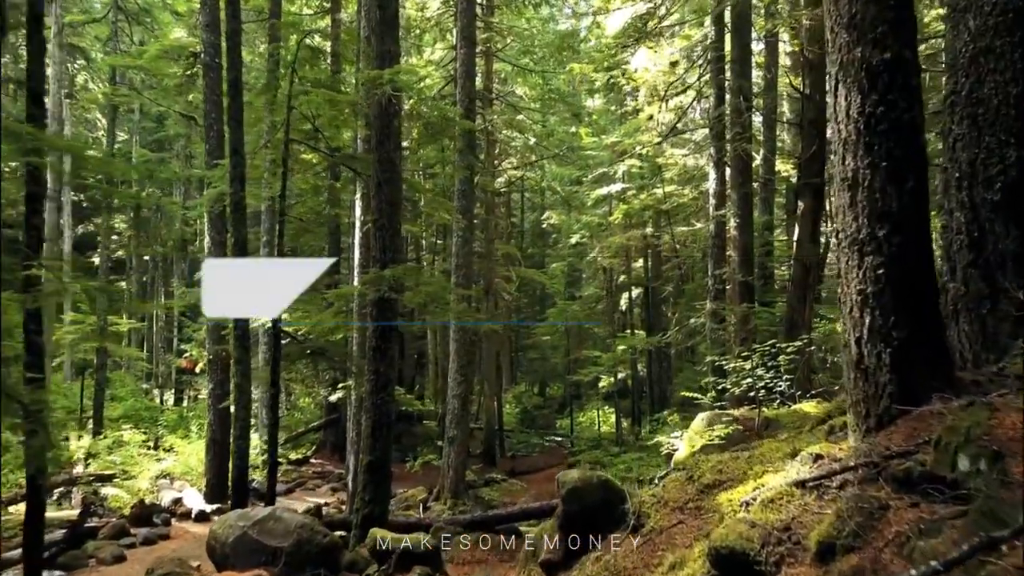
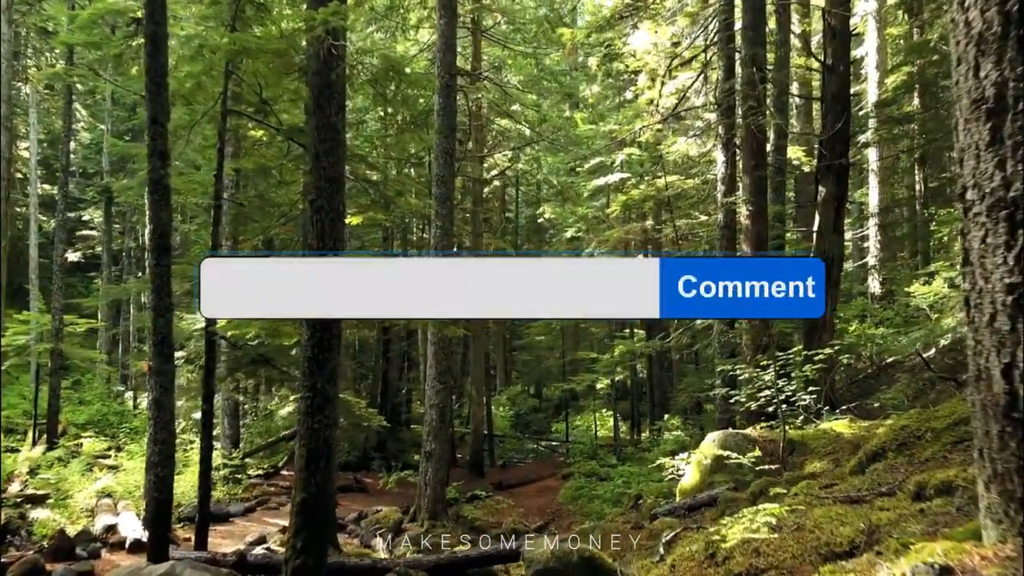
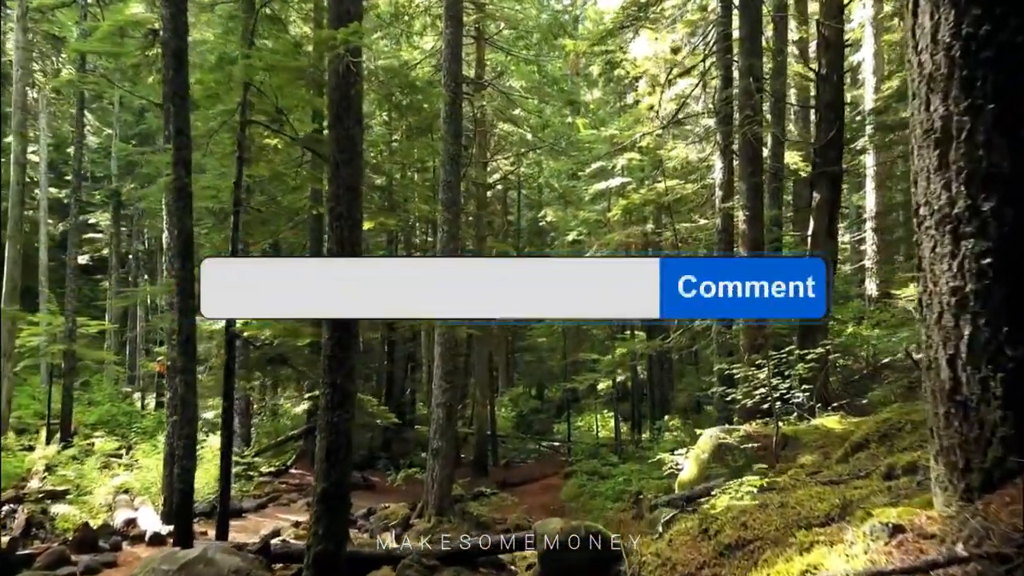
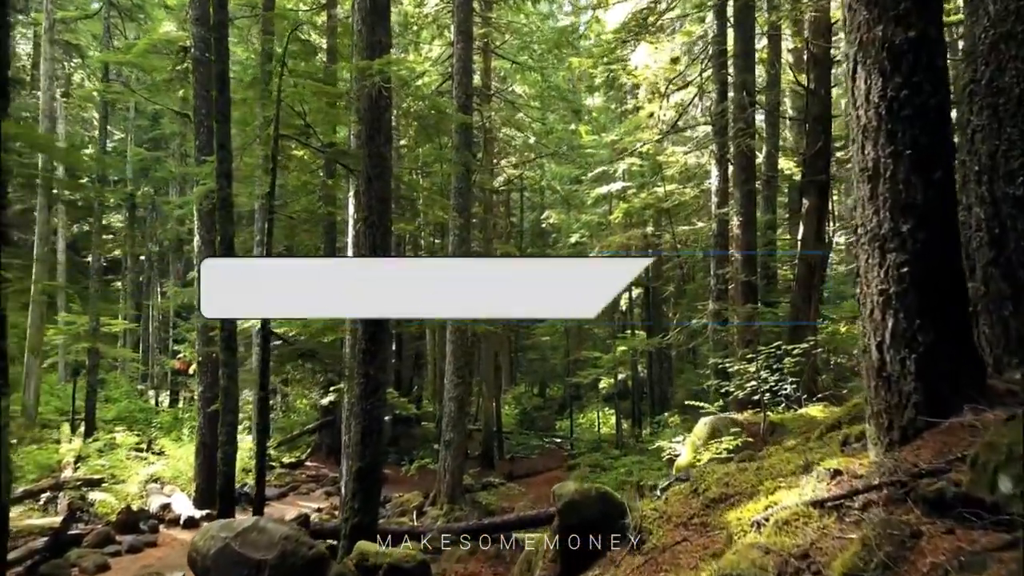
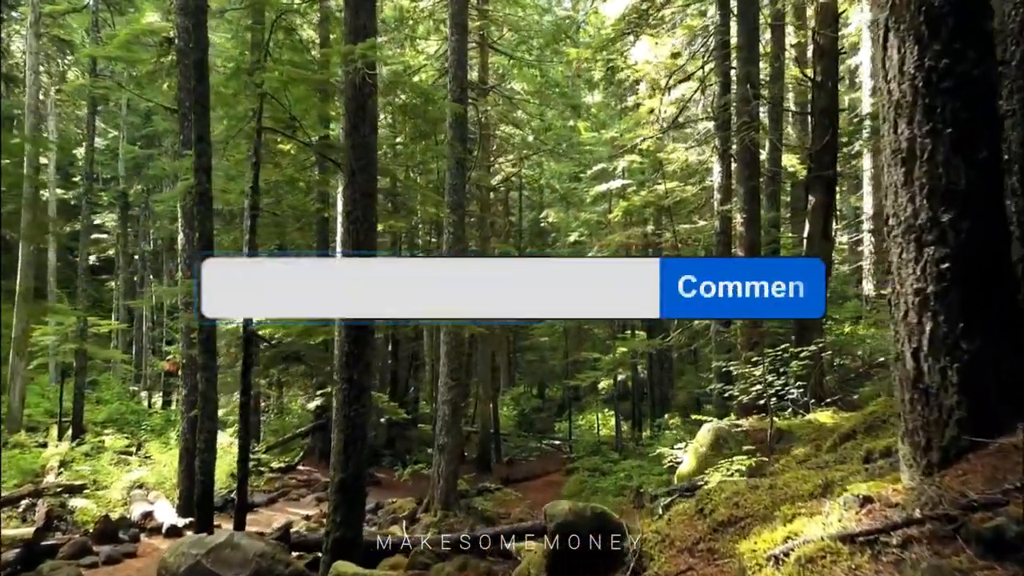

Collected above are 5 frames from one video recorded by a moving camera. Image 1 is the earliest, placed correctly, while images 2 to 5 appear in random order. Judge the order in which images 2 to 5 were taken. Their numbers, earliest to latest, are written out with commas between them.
4, 5, 3, 2
